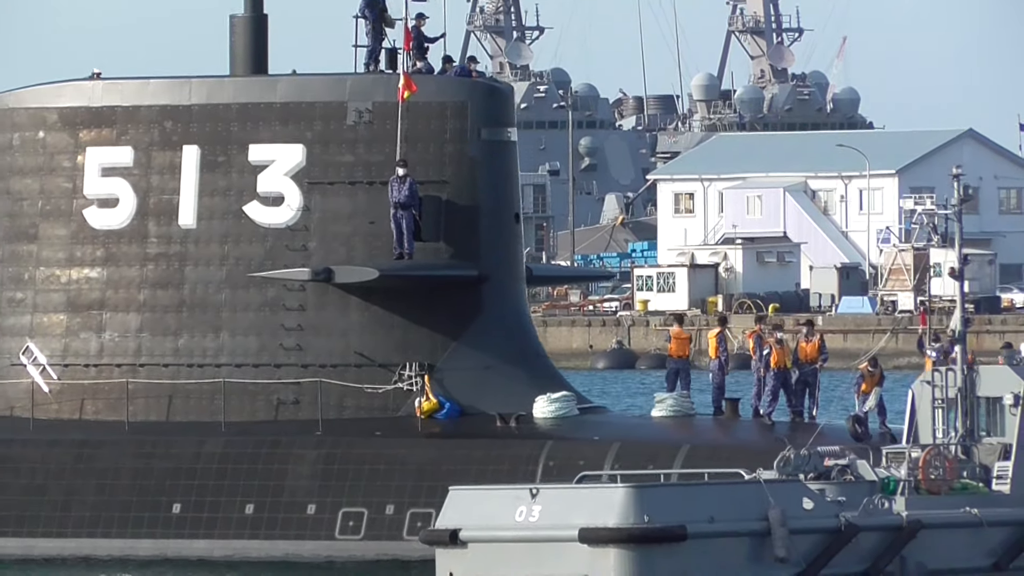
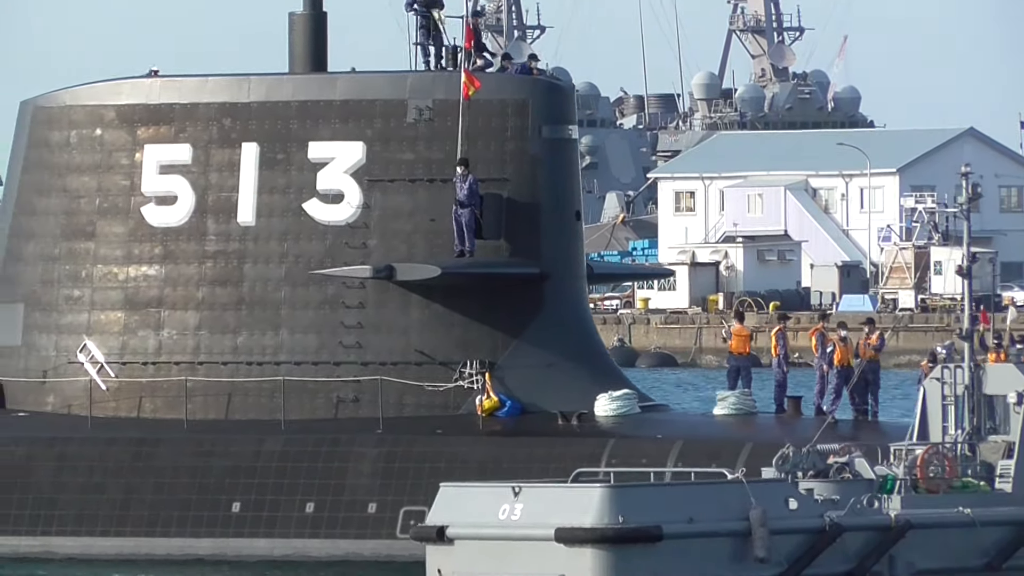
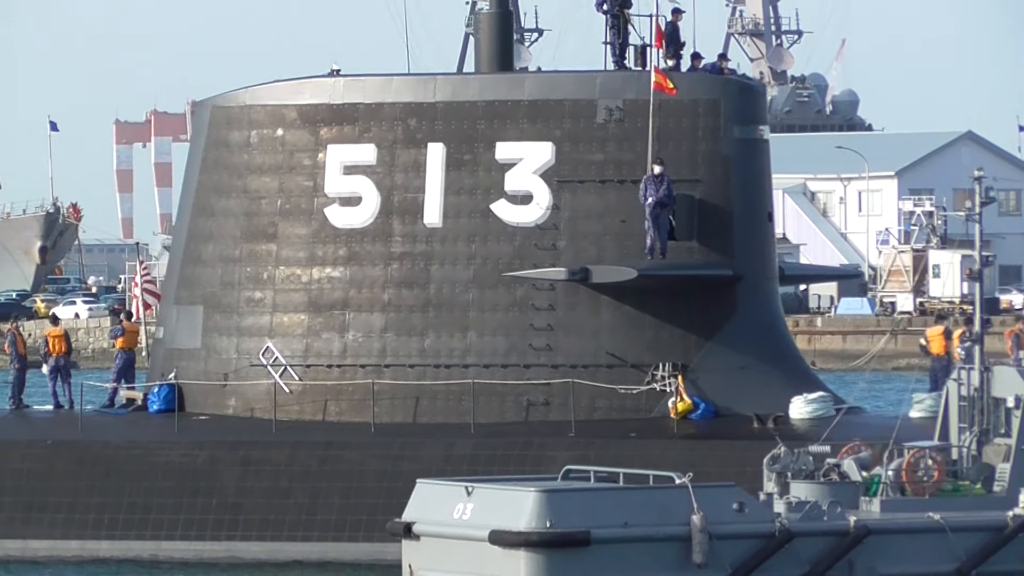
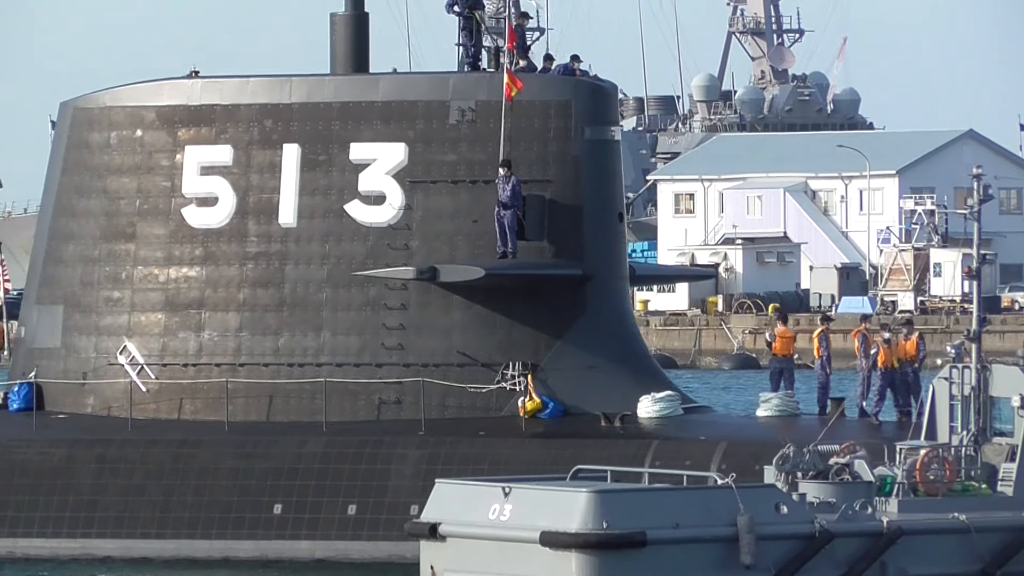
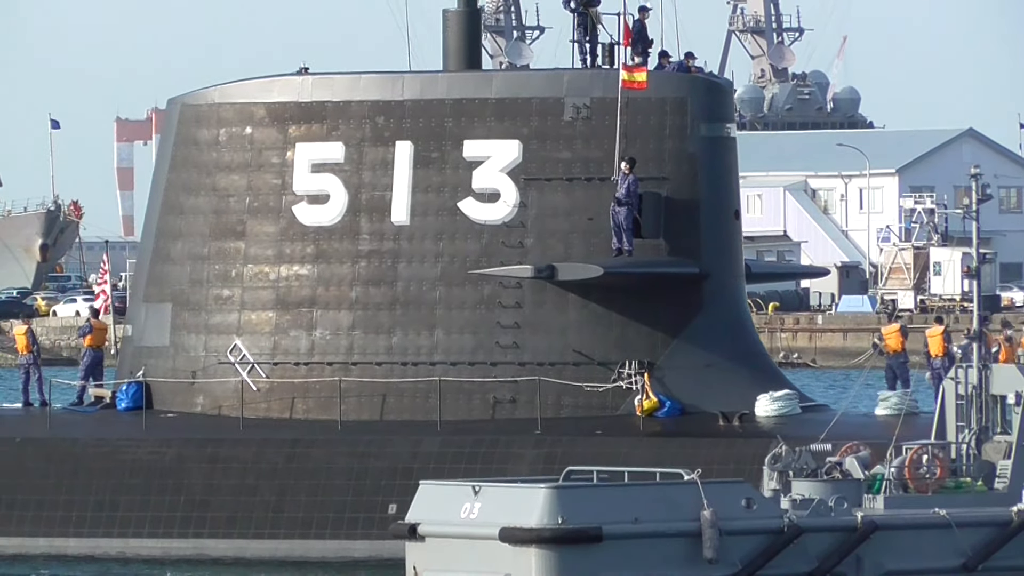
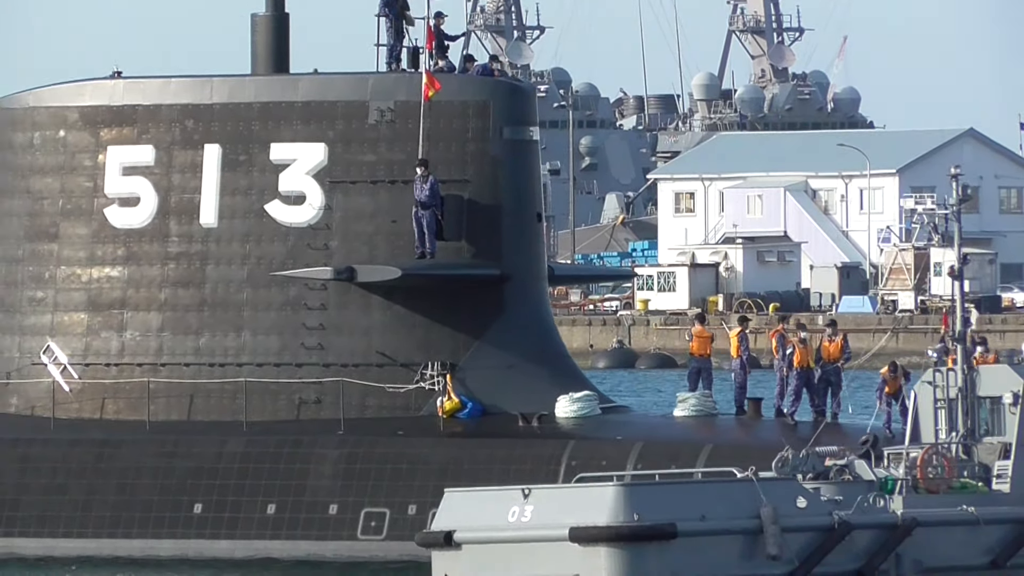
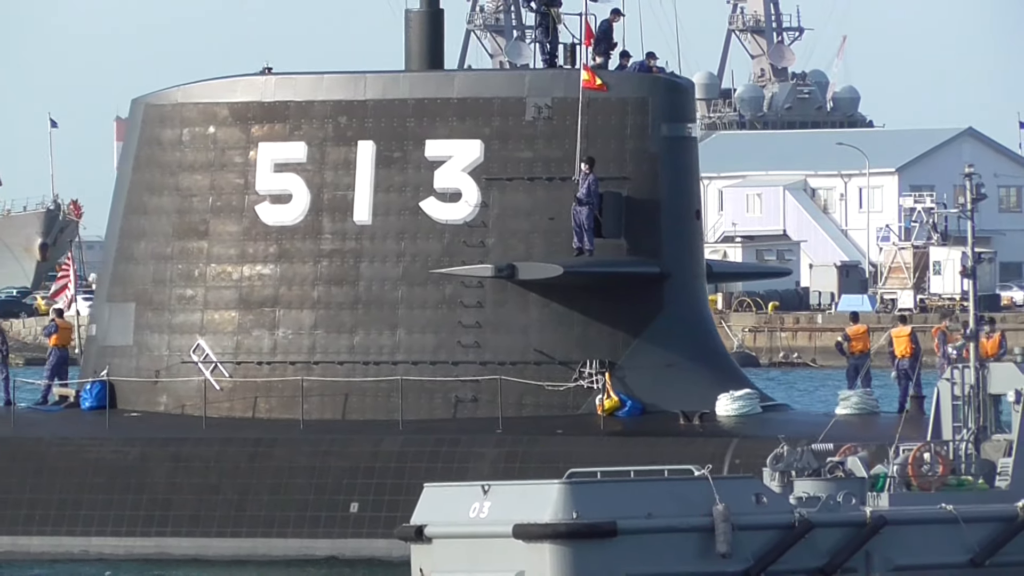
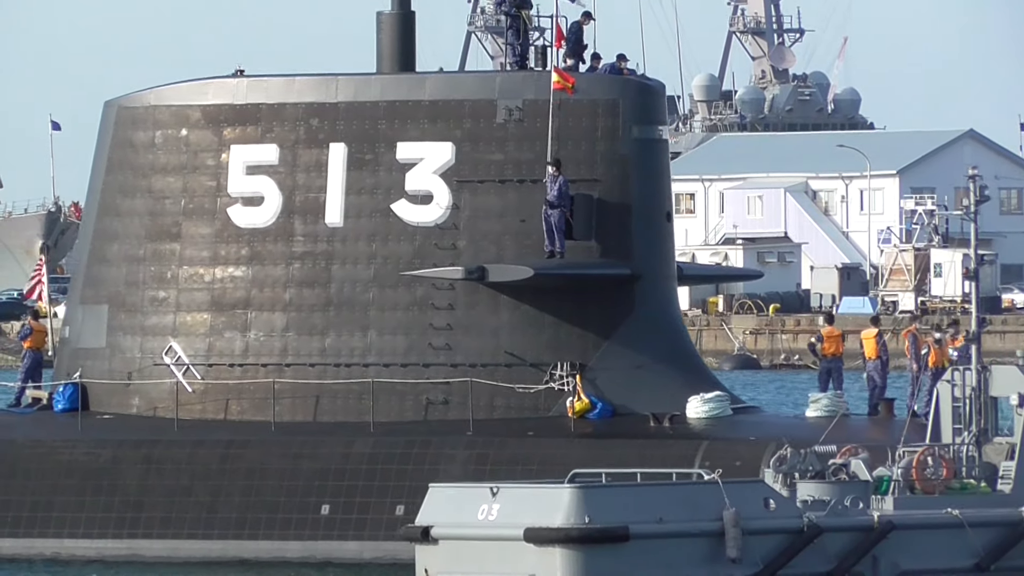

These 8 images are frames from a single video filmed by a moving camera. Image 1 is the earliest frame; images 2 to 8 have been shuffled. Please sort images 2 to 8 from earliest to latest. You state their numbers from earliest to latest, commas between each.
6, 2, 4, 8, 7, 5, 3
